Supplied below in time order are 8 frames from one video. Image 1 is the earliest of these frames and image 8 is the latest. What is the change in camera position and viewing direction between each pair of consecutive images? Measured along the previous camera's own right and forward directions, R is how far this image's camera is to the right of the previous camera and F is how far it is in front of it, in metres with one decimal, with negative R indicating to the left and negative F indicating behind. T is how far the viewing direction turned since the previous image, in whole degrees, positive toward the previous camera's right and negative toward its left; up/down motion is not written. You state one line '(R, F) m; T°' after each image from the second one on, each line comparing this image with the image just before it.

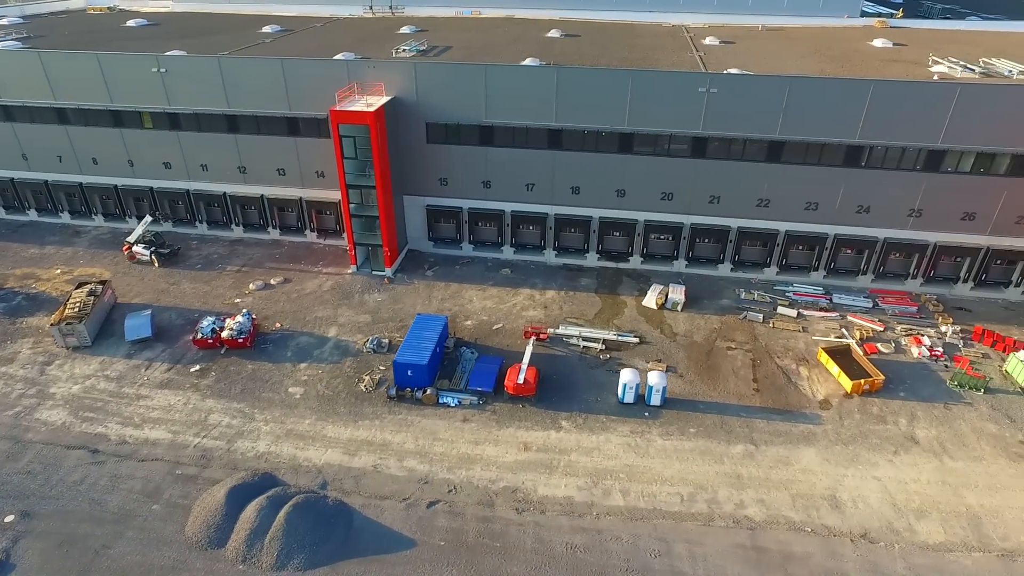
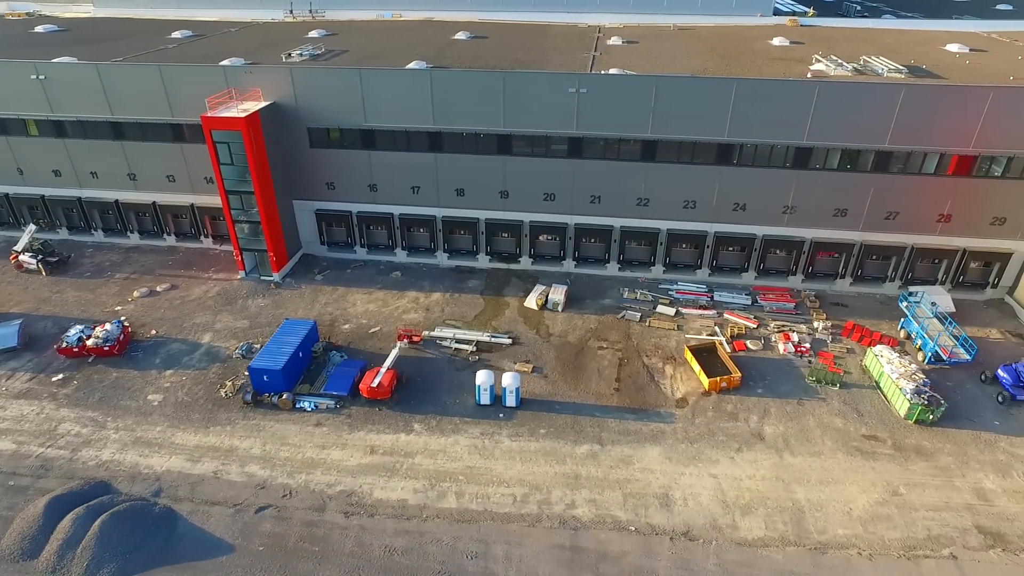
(+4.1, -0.1) m; +1°
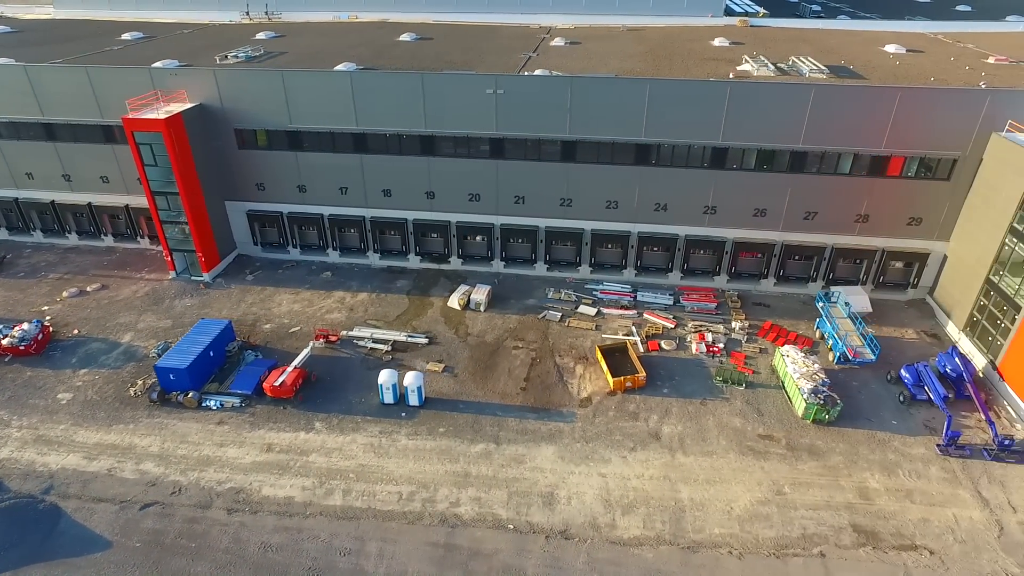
(+3.1, -0.1) m; 0°
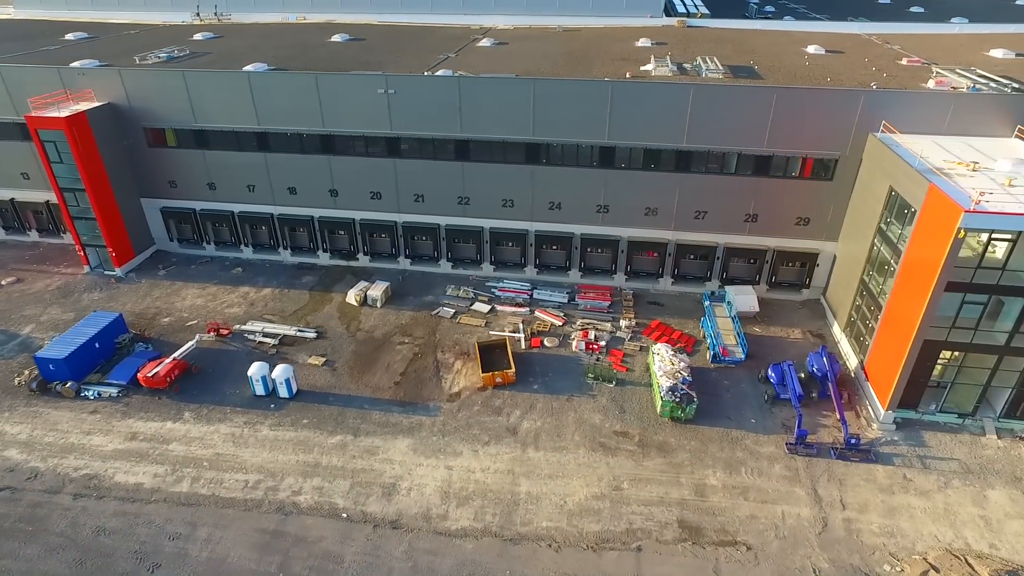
(+4.5, -0.3) m; -1°
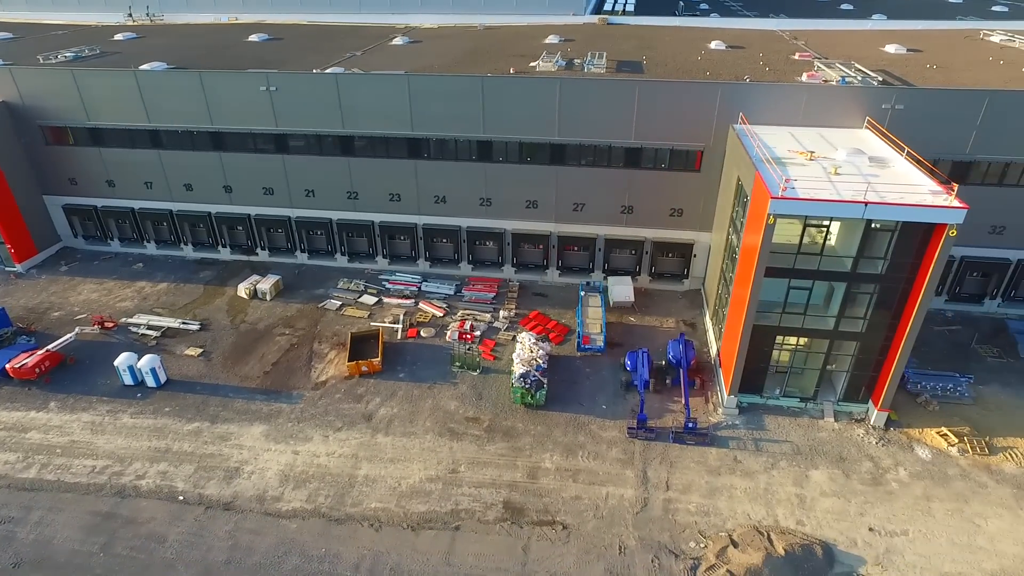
(+4.3, -0.5) m; 0°
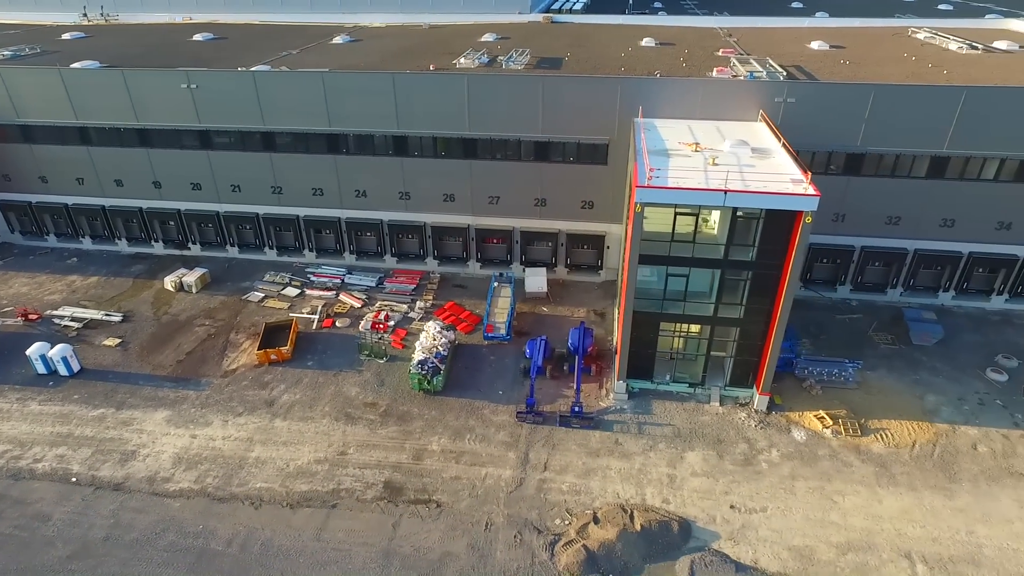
(+3.1, -0.6) m; 0°
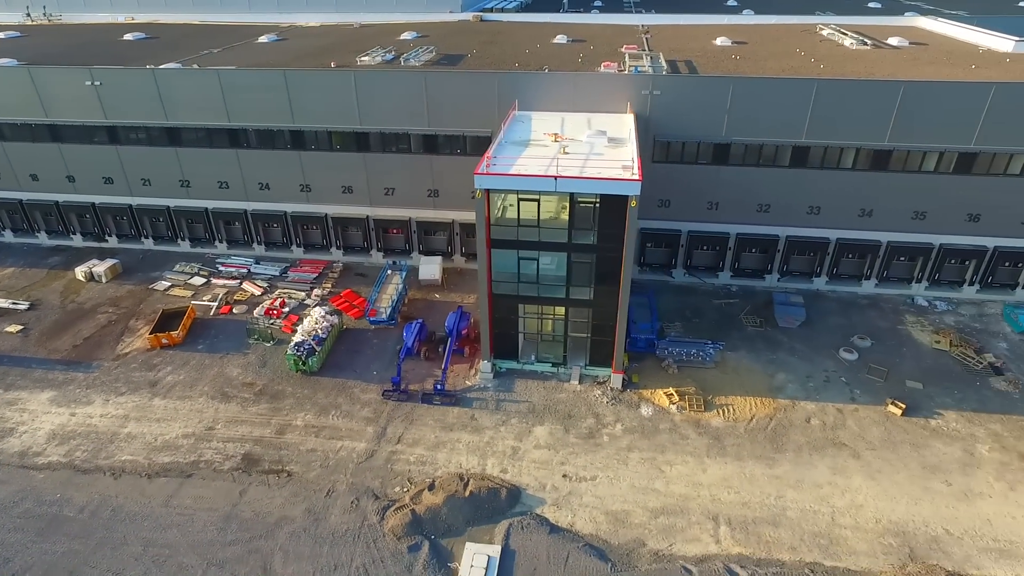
(+4.1, -1.0) m; 0°
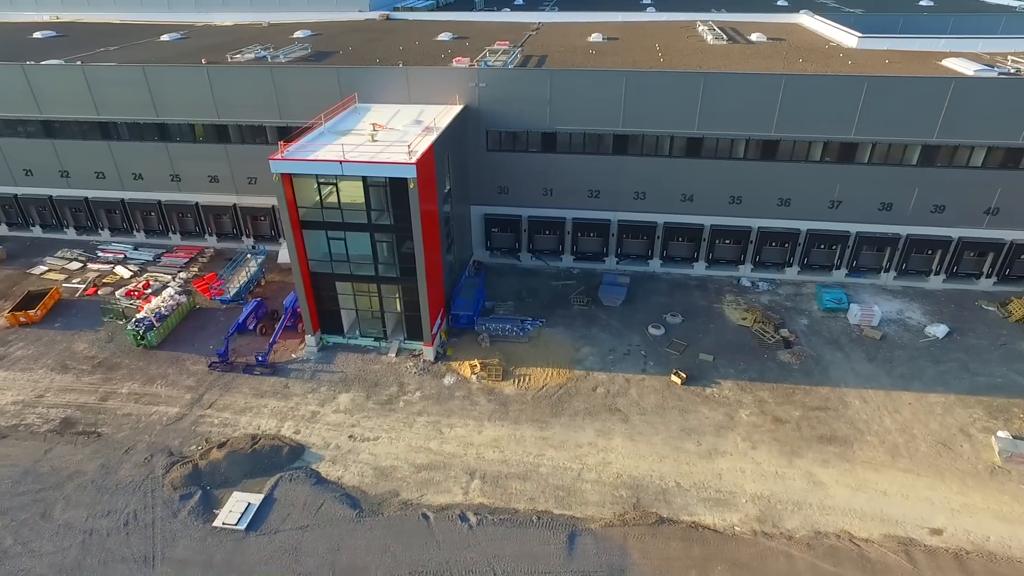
(+6.1, -1.4) m; 0°
